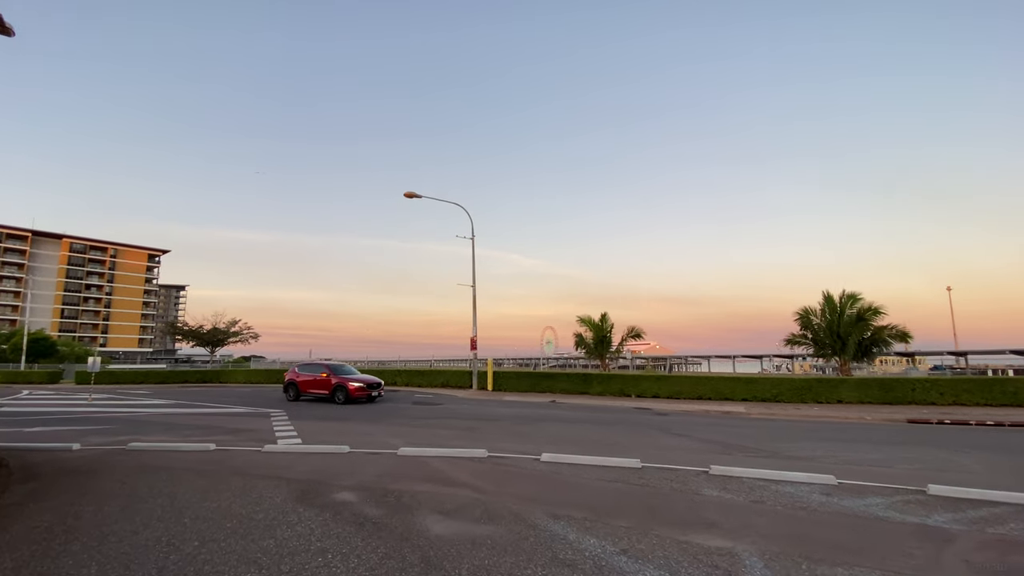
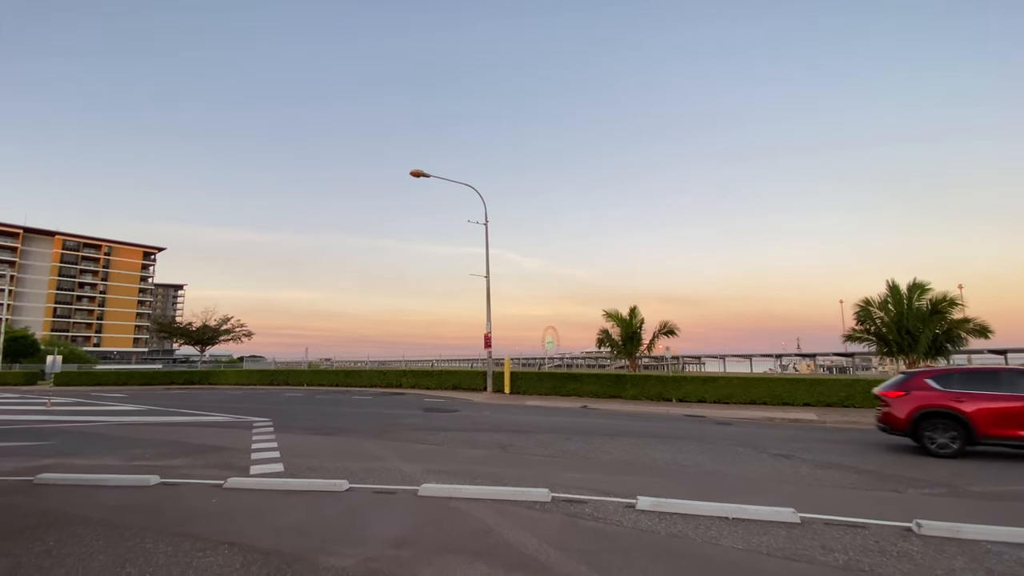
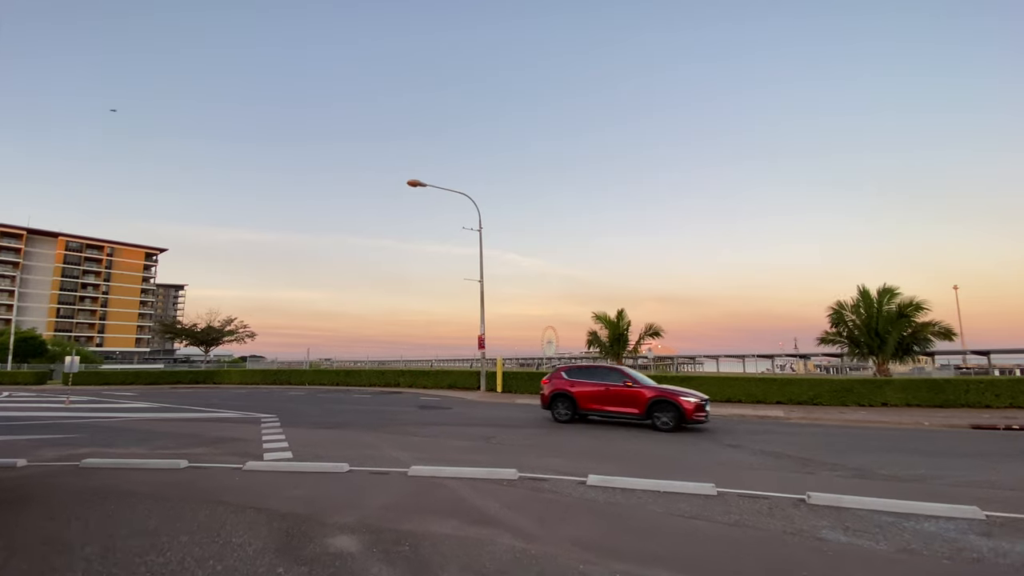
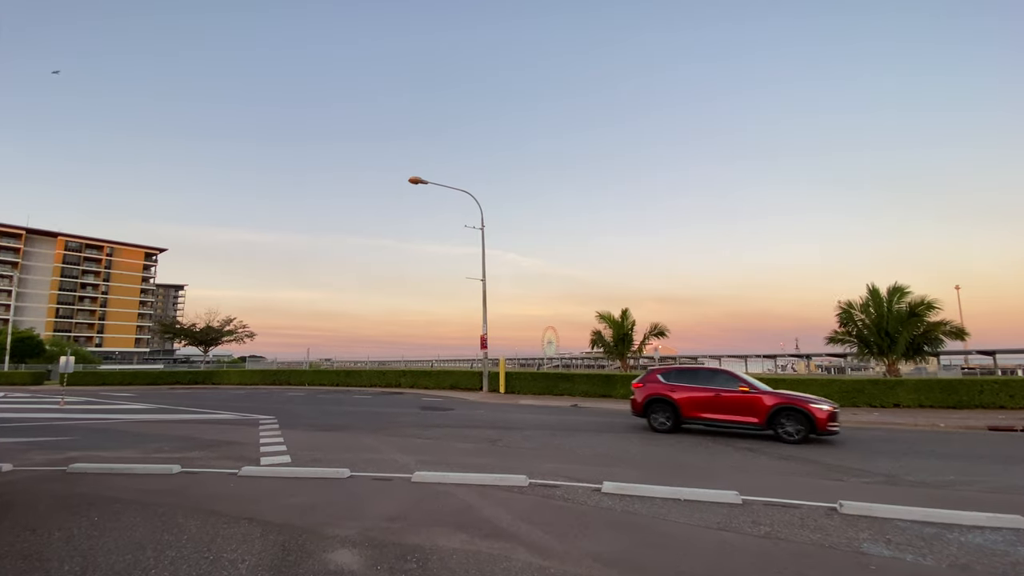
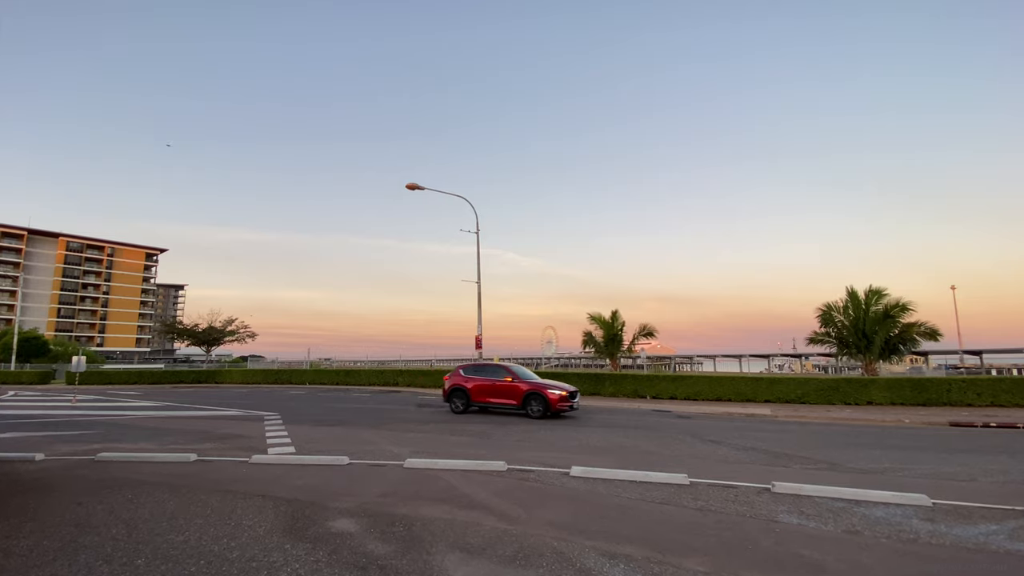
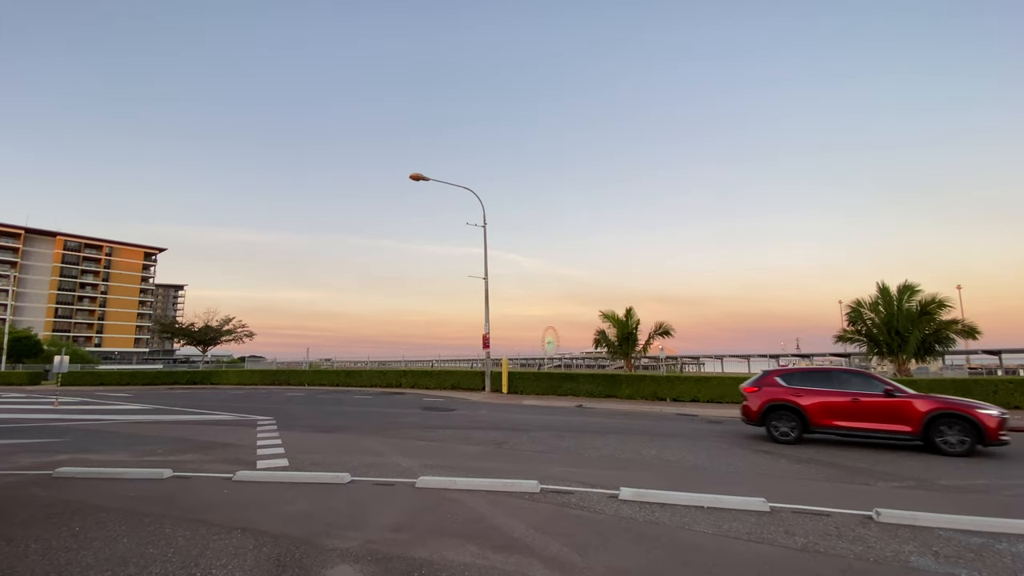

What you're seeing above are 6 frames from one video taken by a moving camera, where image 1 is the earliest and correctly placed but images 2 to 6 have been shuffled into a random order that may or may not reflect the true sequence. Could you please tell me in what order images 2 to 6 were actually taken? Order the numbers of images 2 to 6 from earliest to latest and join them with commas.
5, 3, 4, 6, 2
